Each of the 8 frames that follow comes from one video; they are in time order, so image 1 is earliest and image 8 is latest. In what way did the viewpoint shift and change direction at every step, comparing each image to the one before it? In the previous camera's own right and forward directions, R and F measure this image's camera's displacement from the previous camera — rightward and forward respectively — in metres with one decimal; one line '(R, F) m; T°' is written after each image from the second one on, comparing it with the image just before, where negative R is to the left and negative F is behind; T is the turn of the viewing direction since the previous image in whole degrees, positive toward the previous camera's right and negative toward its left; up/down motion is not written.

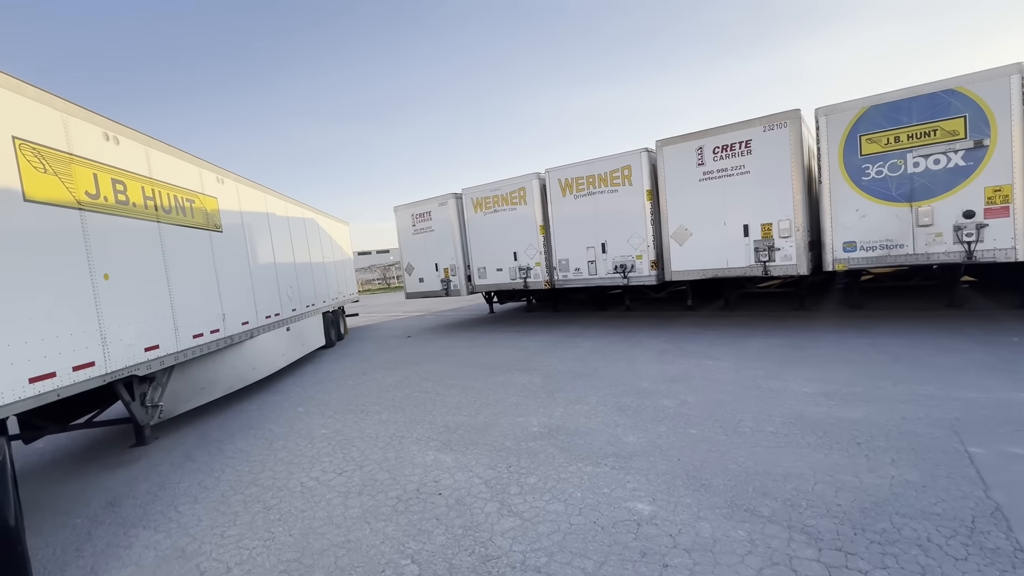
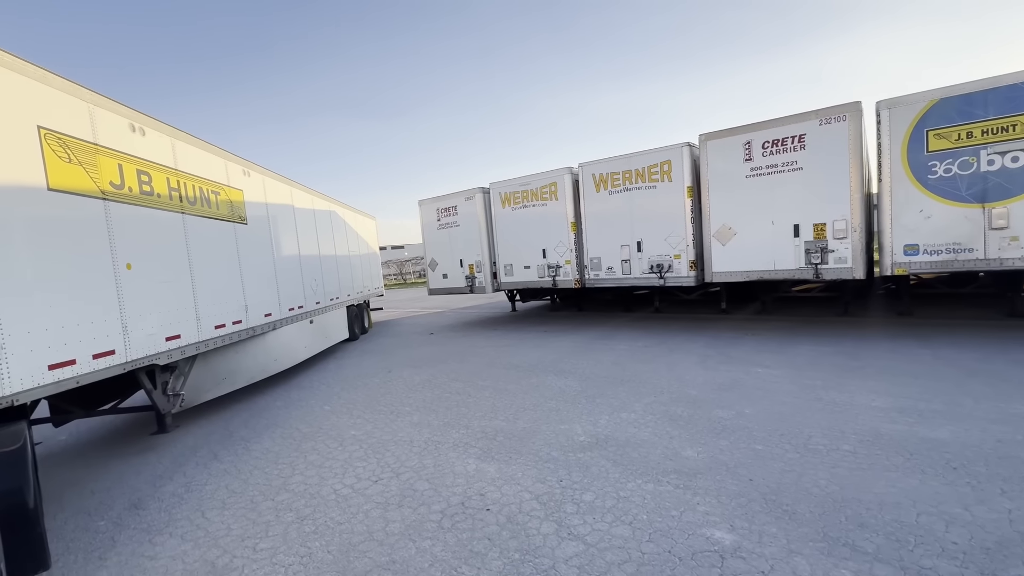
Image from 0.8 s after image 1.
(-0.3, +0.3) m; -2°
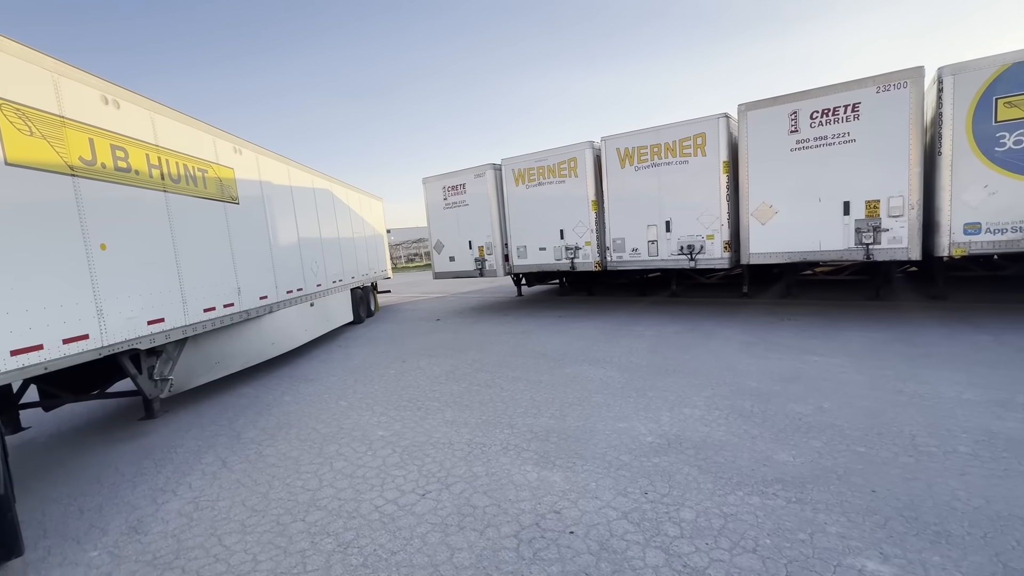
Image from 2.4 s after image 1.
(-0.6, +0.6) m; +2°
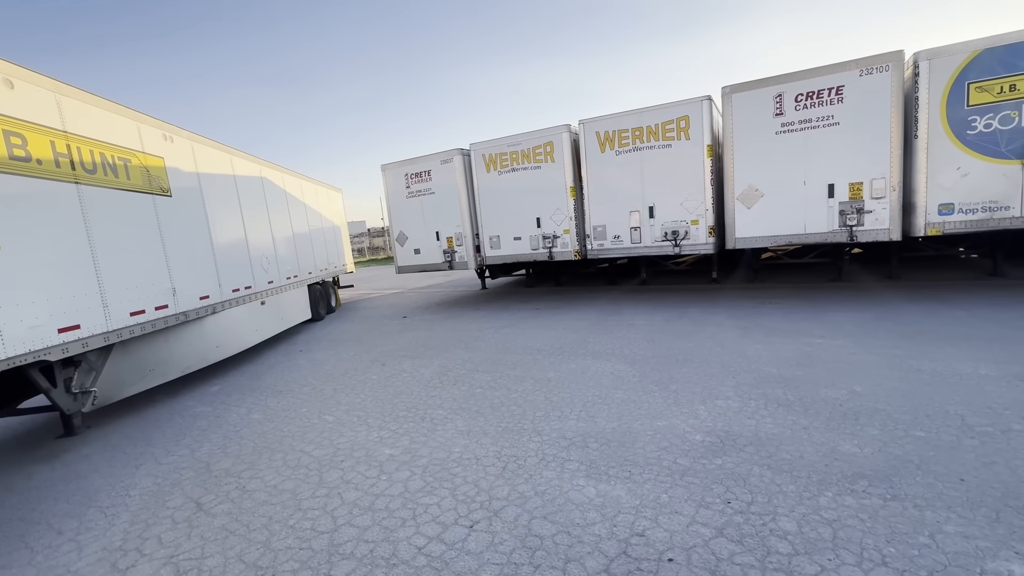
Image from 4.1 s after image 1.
(-0.7, +0.5) m; +7°
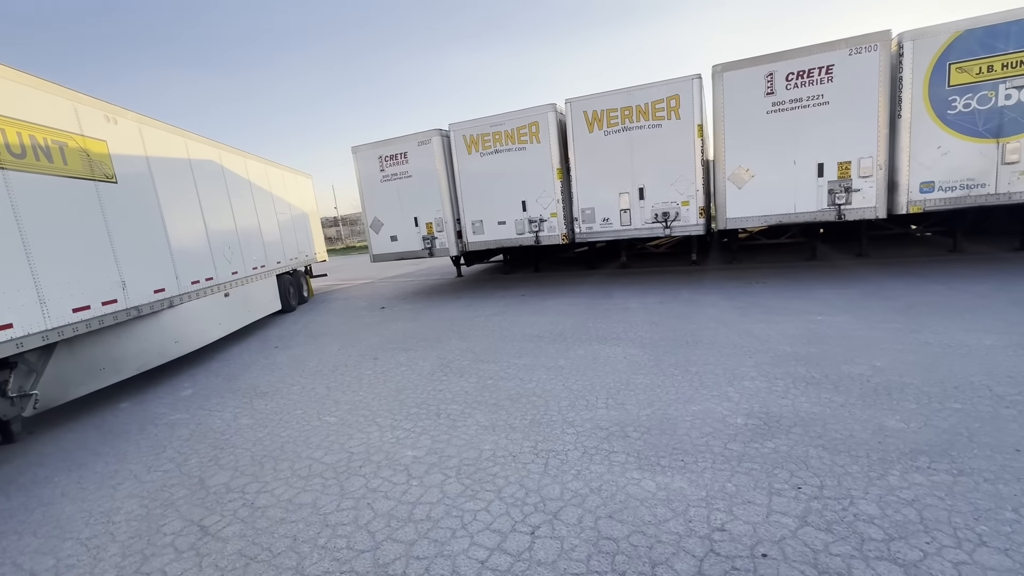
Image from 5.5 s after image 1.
(-0.5, +0.3) m; +5°
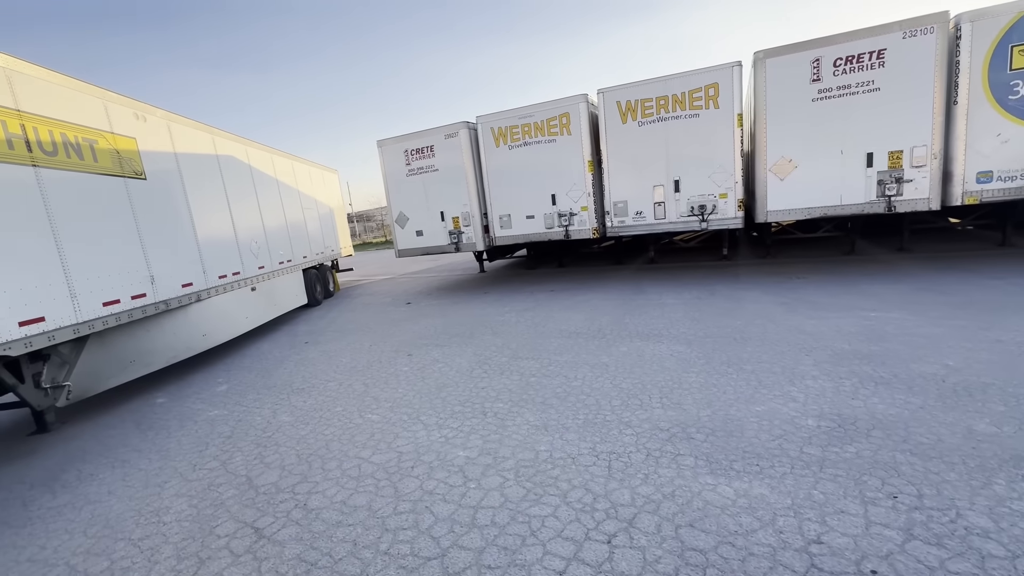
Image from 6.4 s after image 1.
(-0.3, +0.1) m; -1°
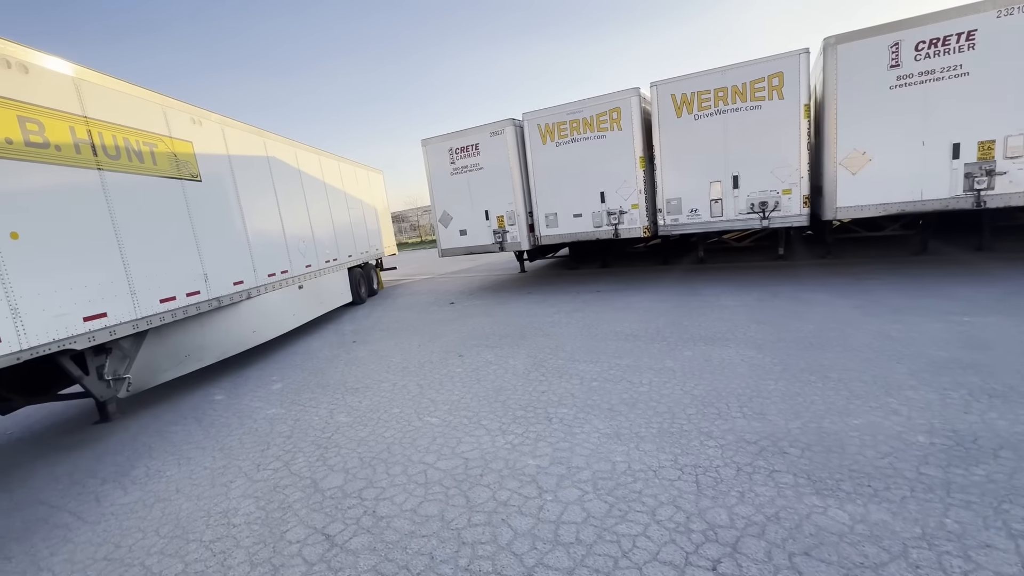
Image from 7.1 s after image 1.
(-0.3, +0.2) m; -4°
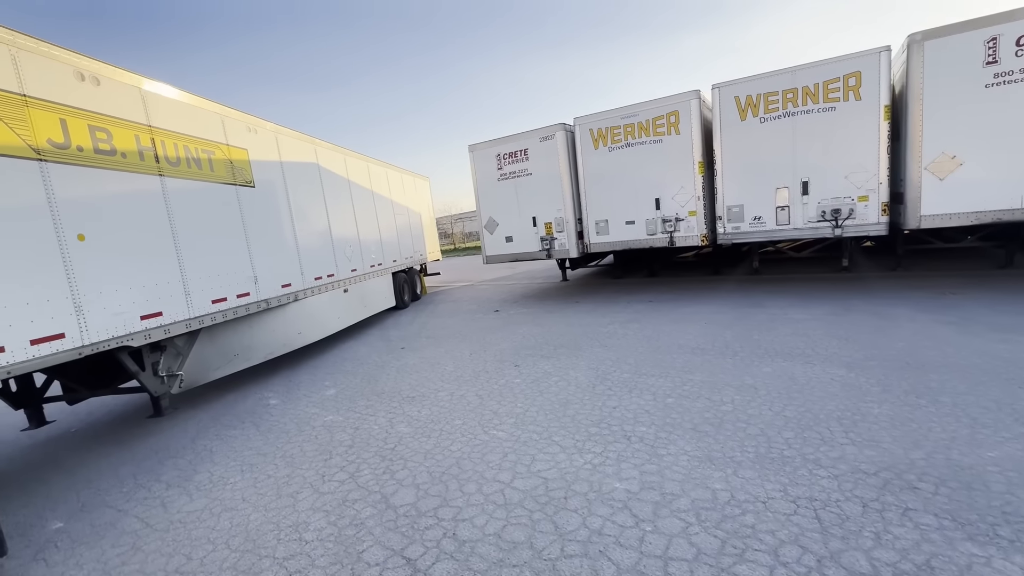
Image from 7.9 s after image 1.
(-0.4, +0.2) m; -3°
